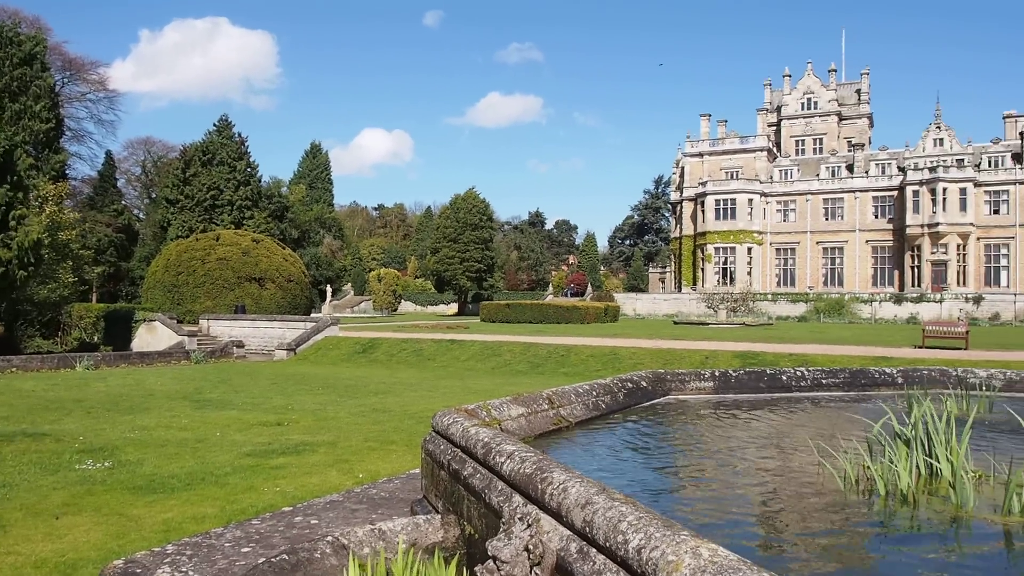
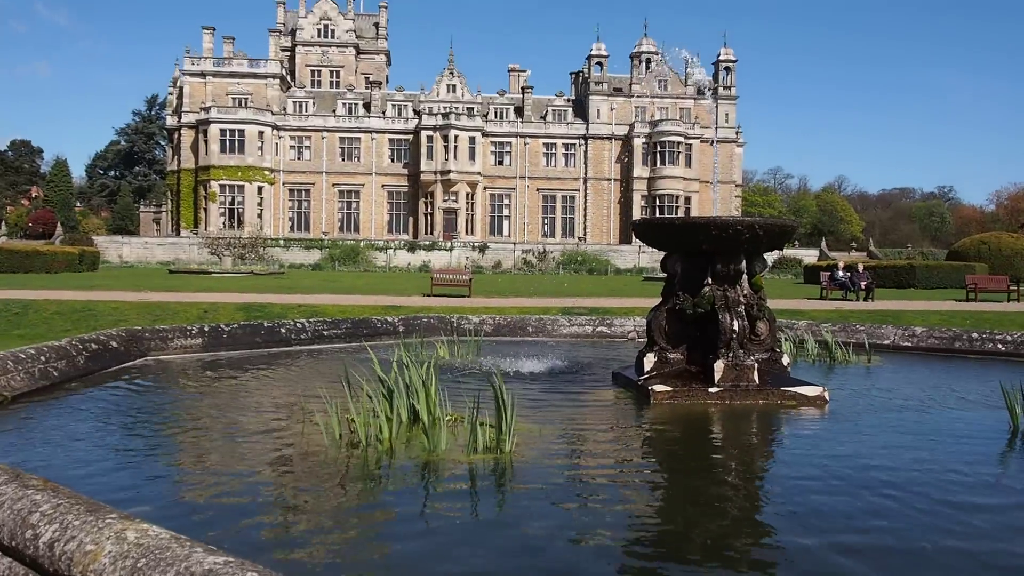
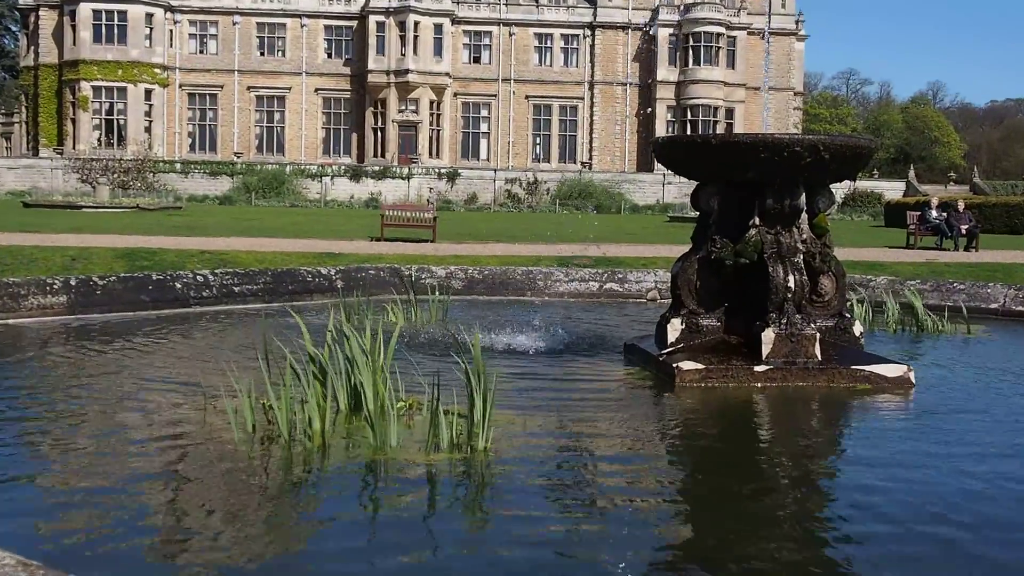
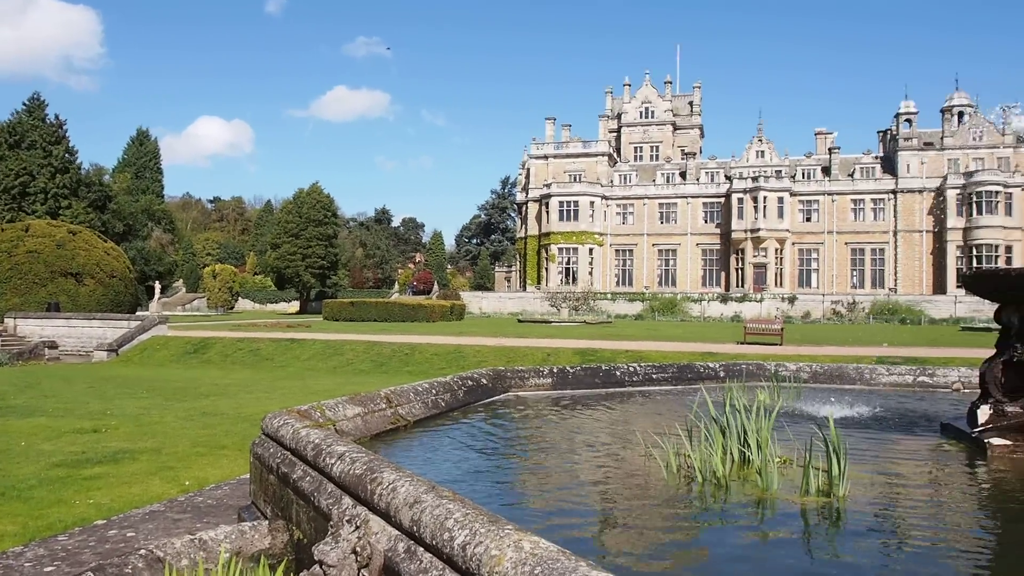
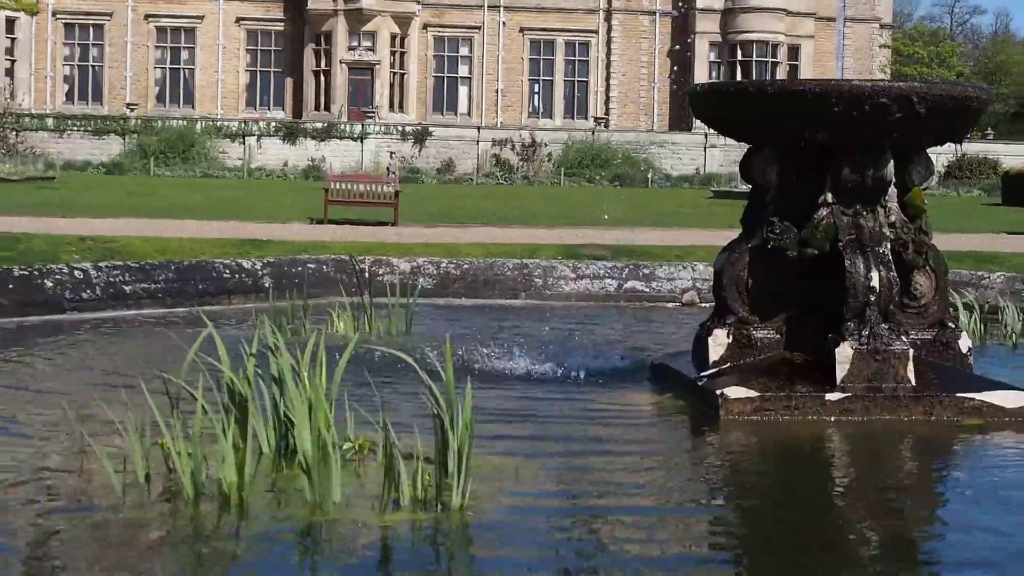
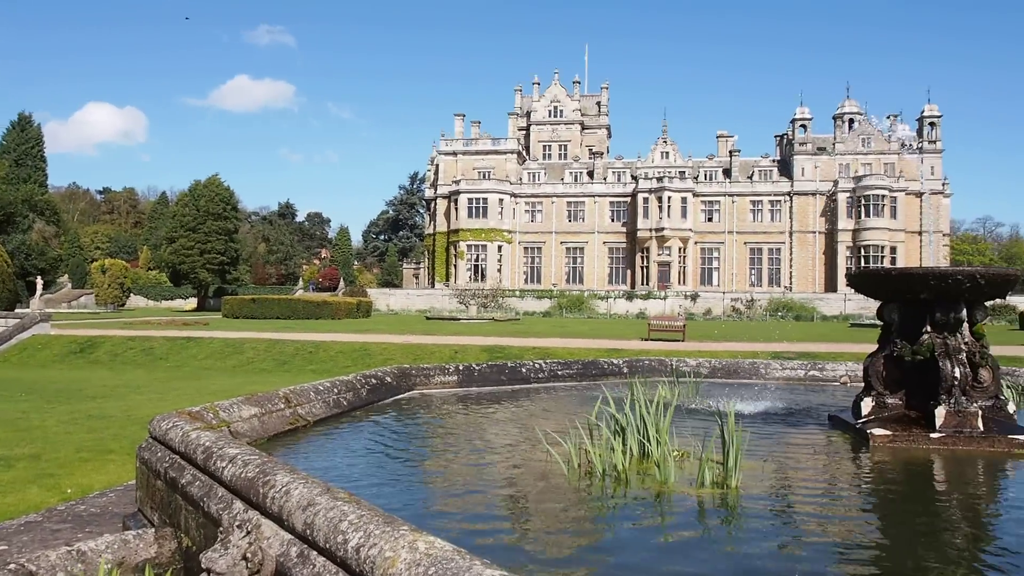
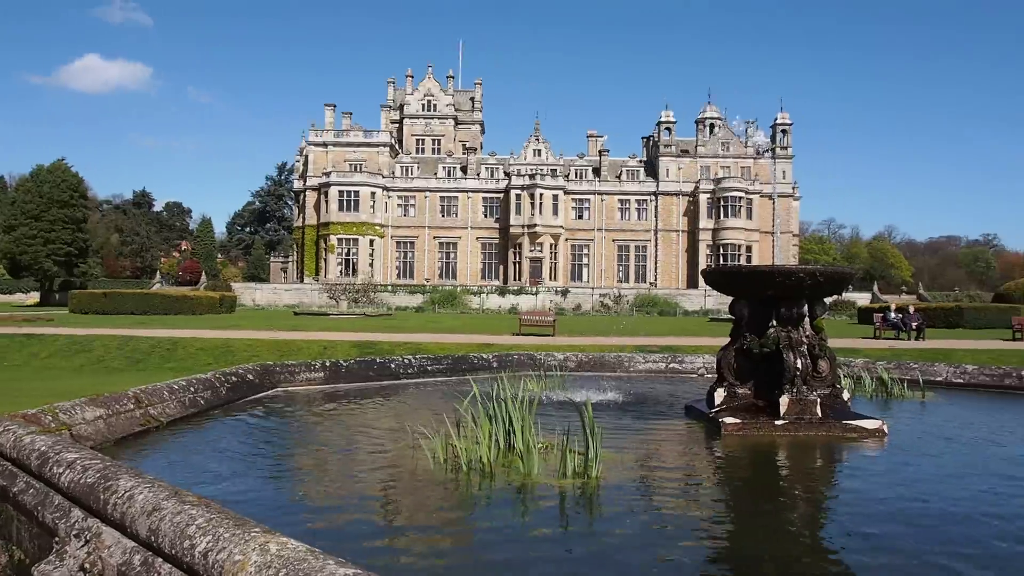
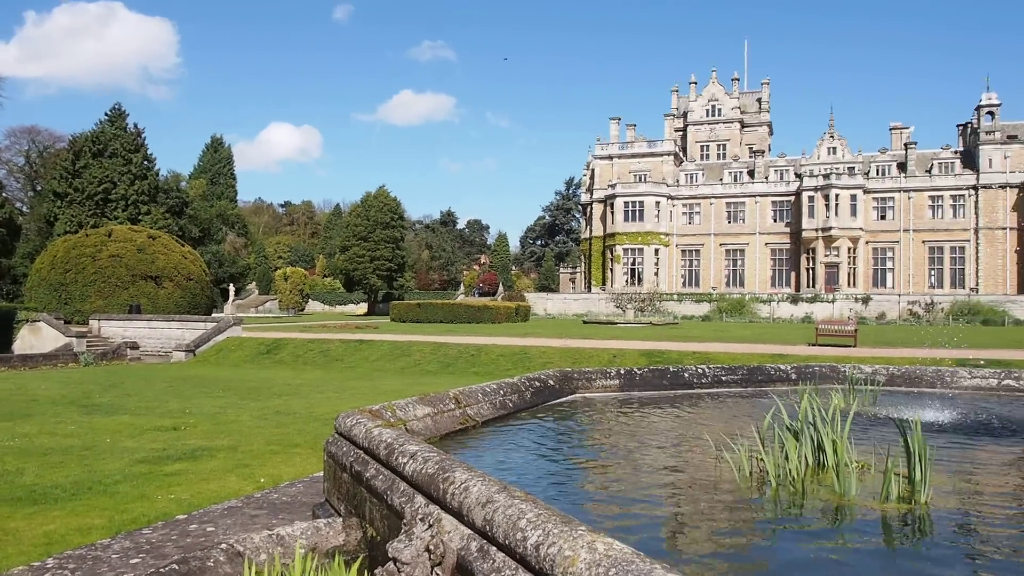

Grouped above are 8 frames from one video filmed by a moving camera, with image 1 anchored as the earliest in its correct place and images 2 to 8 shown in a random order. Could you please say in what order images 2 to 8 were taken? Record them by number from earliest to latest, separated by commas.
8, 4, 6, 7, 2, 3, 5
